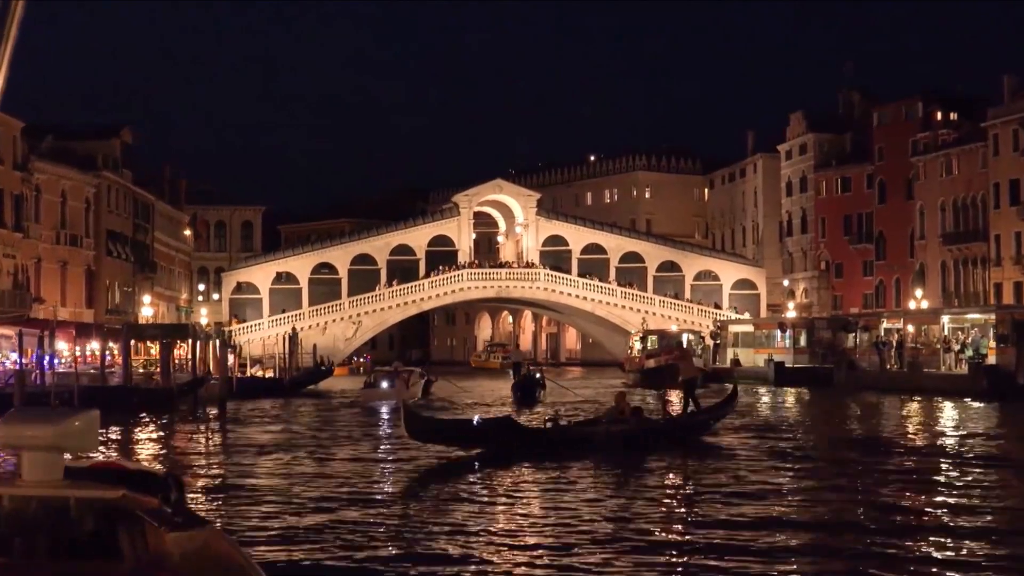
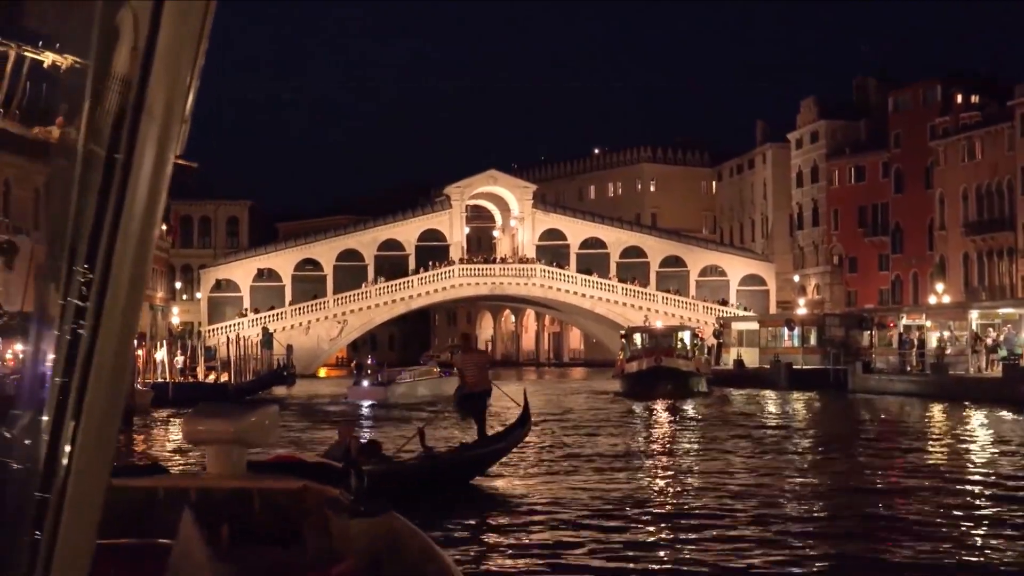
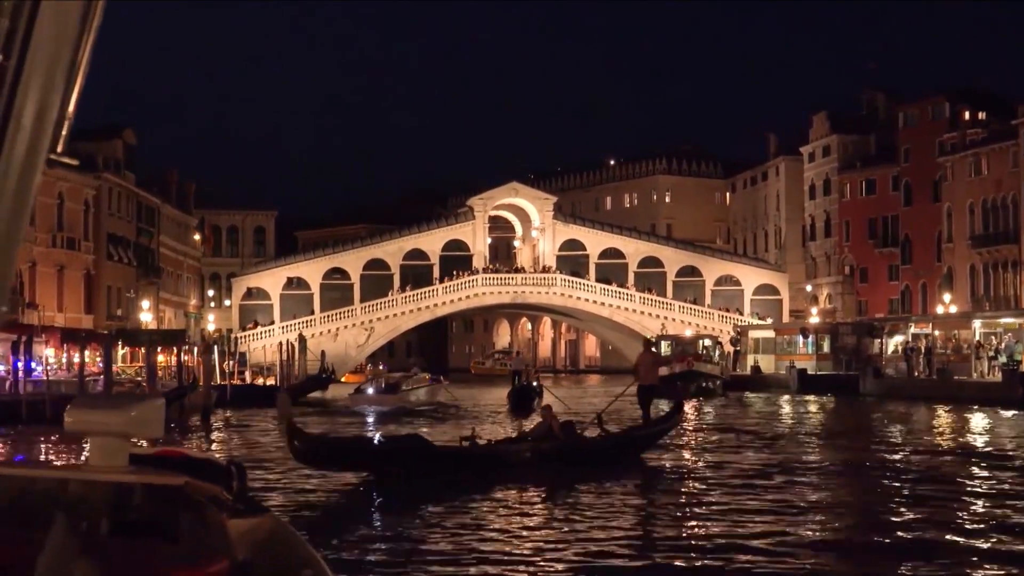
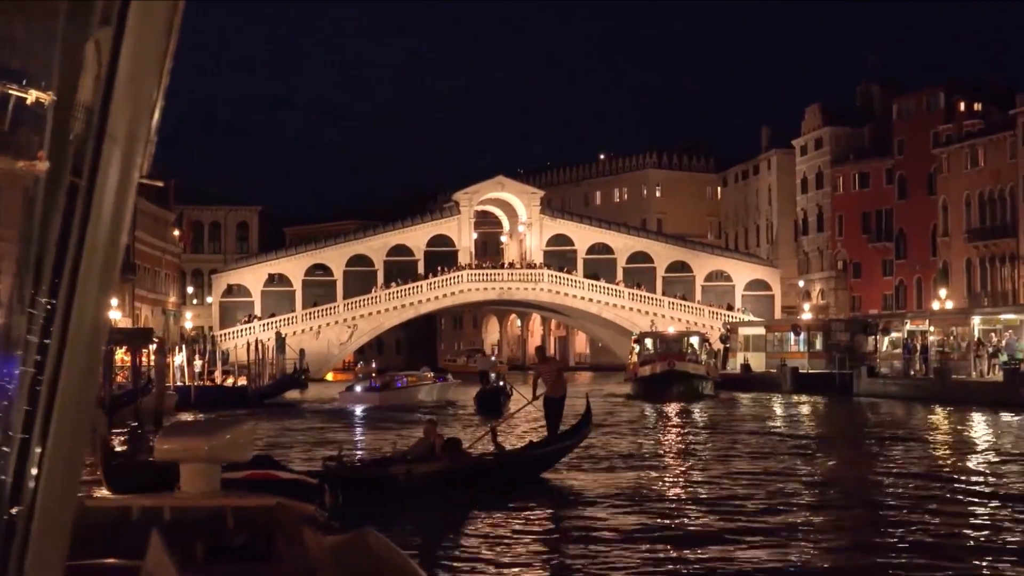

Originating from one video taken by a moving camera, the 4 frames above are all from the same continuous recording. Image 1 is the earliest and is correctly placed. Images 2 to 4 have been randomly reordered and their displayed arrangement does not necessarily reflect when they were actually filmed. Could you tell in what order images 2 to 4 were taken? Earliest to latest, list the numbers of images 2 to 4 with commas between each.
3, 4, 2
